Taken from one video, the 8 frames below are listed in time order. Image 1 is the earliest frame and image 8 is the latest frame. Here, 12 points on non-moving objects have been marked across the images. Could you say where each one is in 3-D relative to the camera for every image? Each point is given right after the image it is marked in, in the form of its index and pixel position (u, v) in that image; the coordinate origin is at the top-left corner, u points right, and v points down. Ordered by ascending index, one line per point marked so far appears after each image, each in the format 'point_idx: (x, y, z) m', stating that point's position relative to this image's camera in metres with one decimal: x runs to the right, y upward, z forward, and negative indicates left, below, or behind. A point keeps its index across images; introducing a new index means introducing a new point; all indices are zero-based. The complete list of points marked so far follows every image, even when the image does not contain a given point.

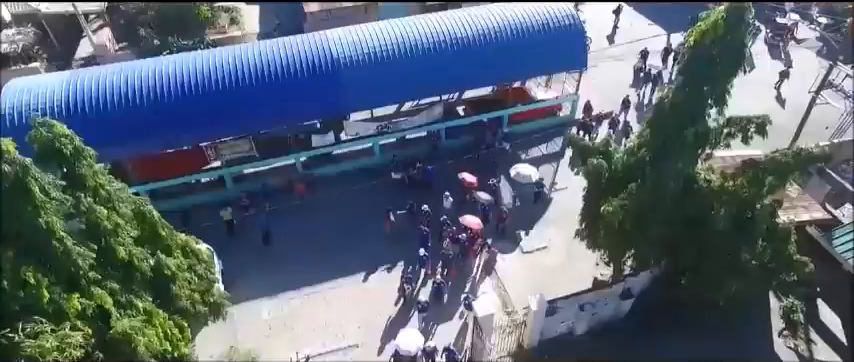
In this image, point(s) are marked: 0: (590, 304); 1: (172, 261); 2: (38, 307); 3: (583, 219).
0: (+4.0, -3.0, +17.8) m
1: (-5.0, -1.5, +14.5) m
2: (-5.6, -1.8, +10.5) m
3: (+3.8, -0.9, +17.7) m
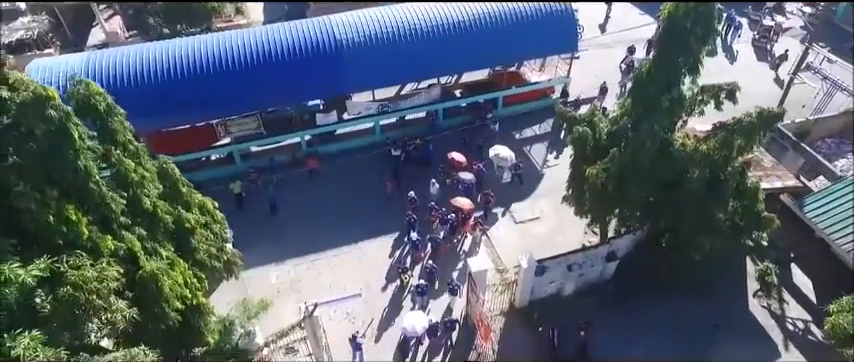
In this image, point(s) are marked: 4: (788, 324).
0: (+3.9, -2.2, +19.1) m
1: (-5.1, -0.7, +15.8) m
2: (-5.6, -1.0, +11.8) m
3: (+3.7, 0.0, +19.1) m
4: (+9.4, -3.7, +19.1) m
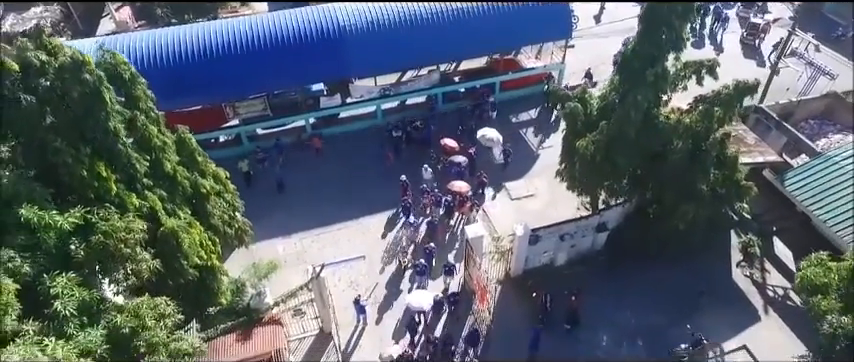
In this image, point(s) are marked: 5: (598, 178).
0: (+3.9, -1.5, +20.2) m
1: (-5.1, 0.0, +16.9) m
2: (-5.6, -0.3, +12.9) m
3: (+3.7, +0.7, +20.2) m
4: (+9.4, -3.0, +20.2) m
5: (+4.5, +0.1, +19.1) m
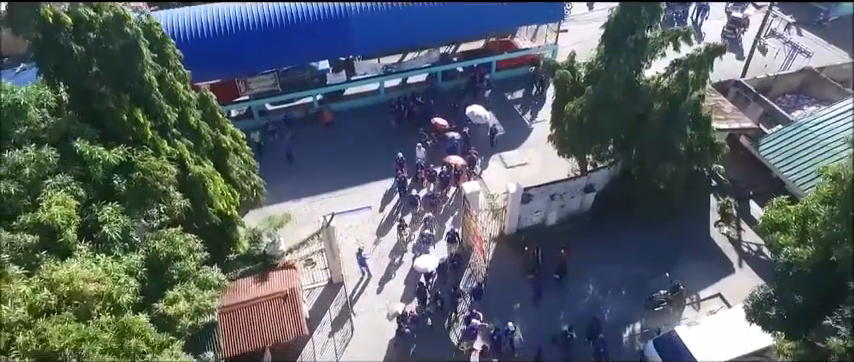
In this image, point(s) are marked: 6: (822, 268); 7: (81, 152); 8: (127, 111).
0: (+3.9, -0.4, +21.9) m
1: (-5.0, +1.1, +18.5) m
2: (-5.6, +0.8, +14.6) m
3: (+3.7, +1.8, +21.8) m
4: (+9.4, -2.0, +21.9) m
5: (+4.5, +1.2, +20.8) m
6: (+7.4, -1.6, +13.8) m
7: (-6.2, +0.5, +13.2) m
8: (-5.8, +1.4, +14.3) m
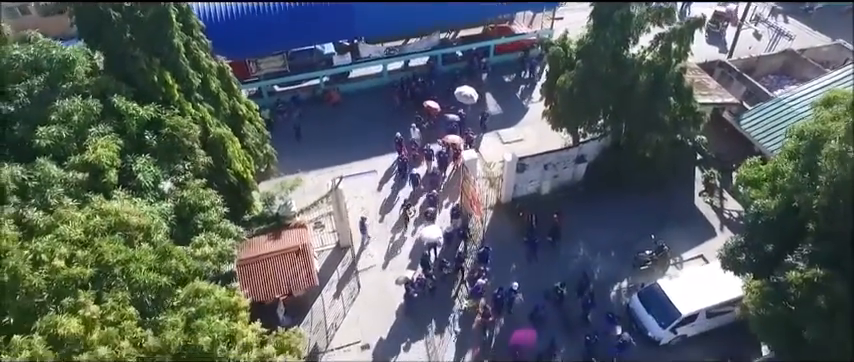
0: (+4.0, +0.5, +23.3) m
1: (-5.0, +2.0, +20.0) m
2: (-5.6, +1.7, +16.0) m
3: (+3.8, +2.7, +23.3) m
4: (+9.4, -1.0, +23.4) m
5: (+4.5, +2.1, +22.2) m
6: (+7.5, -0.7, +15.2) m
7: (-6.2, +1.4, +14.7) m
8: (-5.8, +2.3, +15.8) m
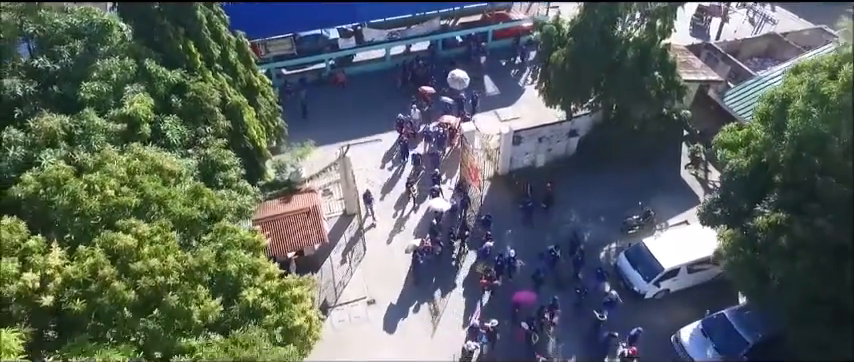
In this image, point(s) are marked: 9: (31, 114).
0: (+4.0, +1.5, +24.8) m
1: (-5.0, +2.9, +21.4) m
2: (-5.5, +2.7, +17.5) m
3: (+3.8, +3.6, +24.7) m
4: (+9.5, -0.1, +24.8) m
5: (+4.6, +3.1, +23.7) m
6: (+7.5, +0.3, +16.7) m
7: (-6.1, +2.4, +16.1) m
8: (-5.7, +3.2, +17.2) m
9: (-7.2, +1.2, +13.5) m
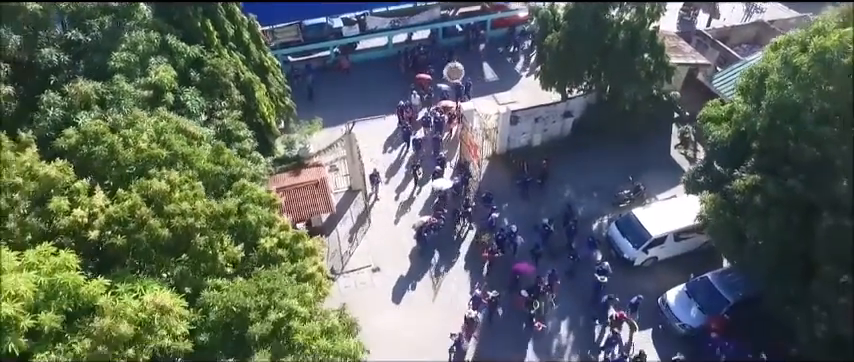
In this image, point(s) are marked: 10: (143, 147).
0: (+4.1, +2.2, +26.0) m
1: (-4.9, +3.7, +22.6) m
2: (-5.5, +3.4, +18.7) m
3: (+3.9, +4.4, +25.9) m
4: (+9.5, +0.7, +26.0) m
5: (+4.6, +3.8, +24.9) m
6: (+7.6, +1.0, +17.9) m
7: (-6.1, +3.1, +17.3) m
8: (-5.7, +4.0, +18.4) m
9: (-7.2, +2.0, +14.7) m
10: (-5.1, +0.6, +13.2) m
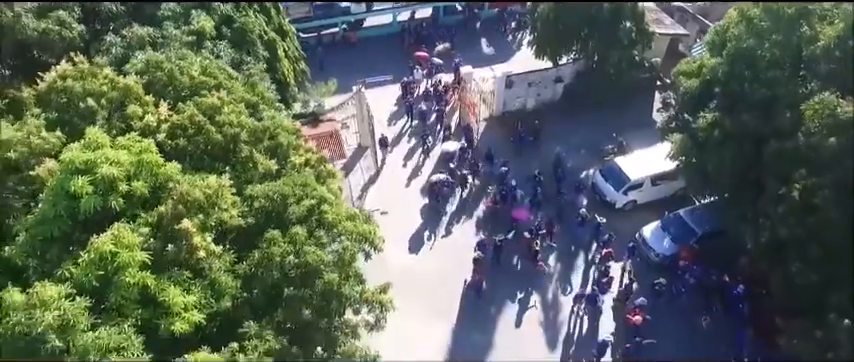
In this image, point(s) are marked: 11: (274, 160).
0: (+4.2, +3.8, +28.4) m
1: (-4.8, +5.3, +25.1) m
2: (-5.4, +5.0, +21.1) m
3: (+4.0, +6.0, +28.4) m
4: (+9.6, +2.2, +28.5) m
5: (+4.7, +5.4, +27.4) m
6: (+7.7, +2.6, +20.3) m
7: (-6.0, +4.7, +19.8) m
8: (-5.6, +5.6, +20.9) m
9: (-7.1, +3.6, +17.1) m
10: (-5.0, +2.2, +15.7) m
11: (-3.2, +0.4, +15.6) m
